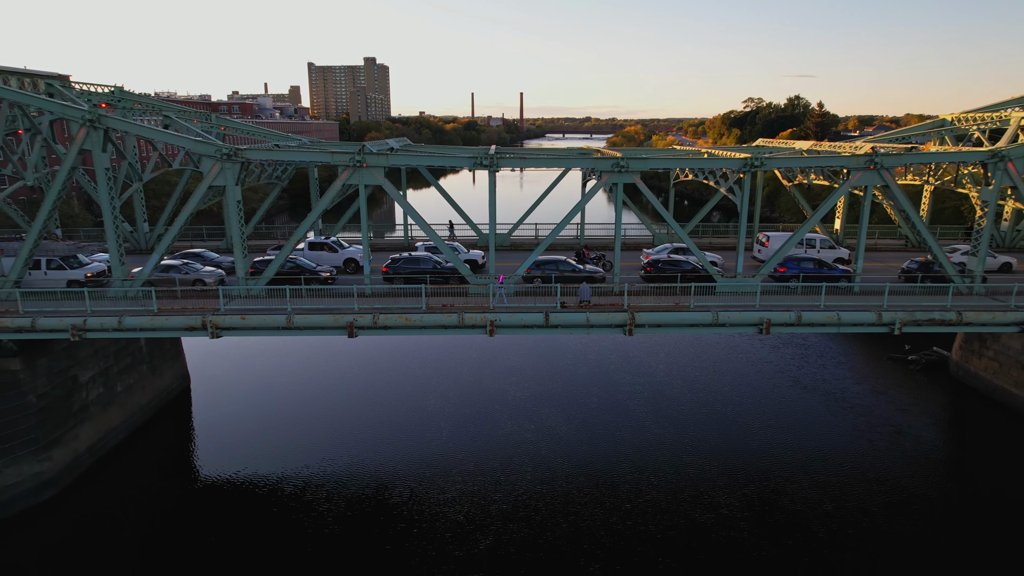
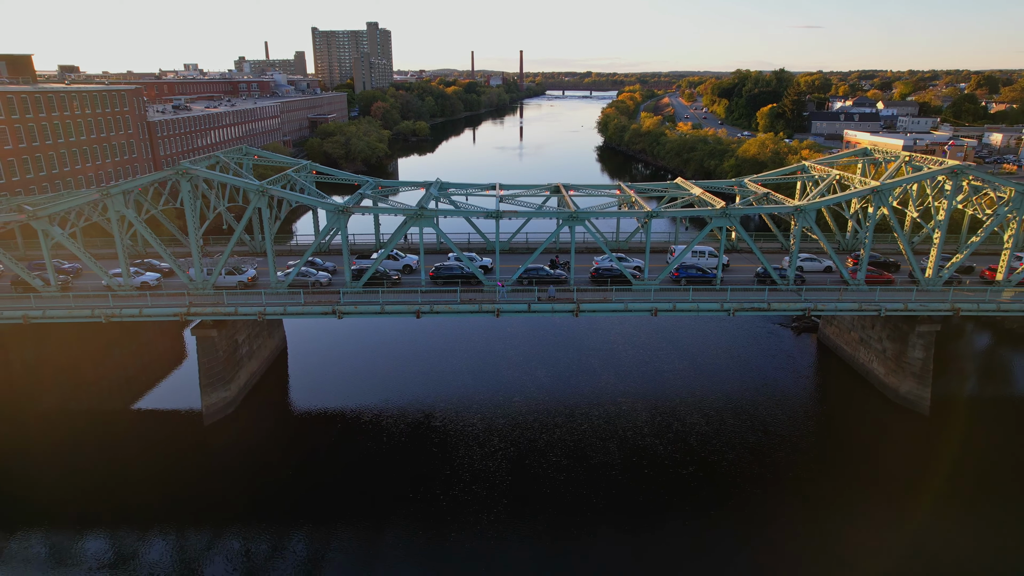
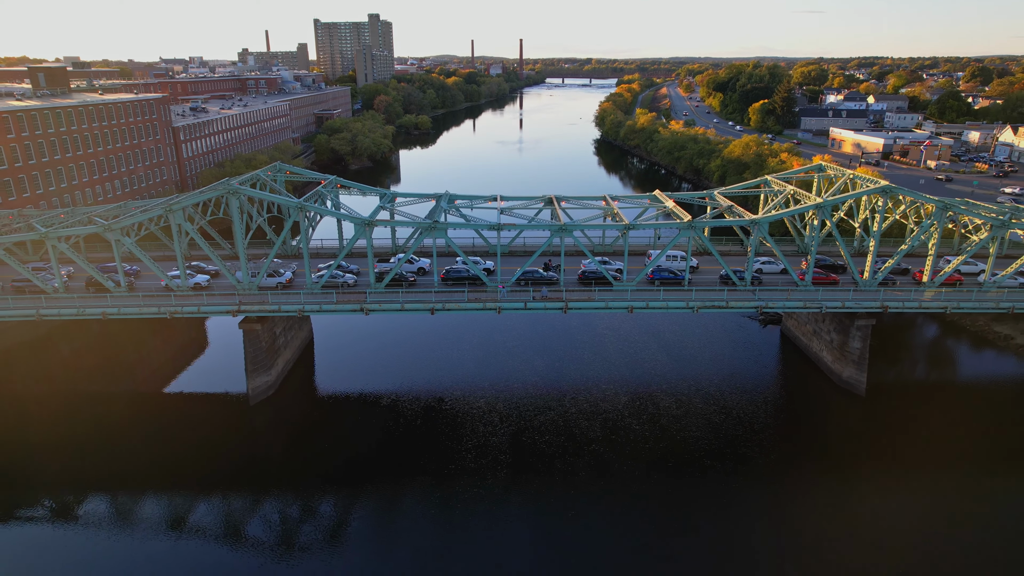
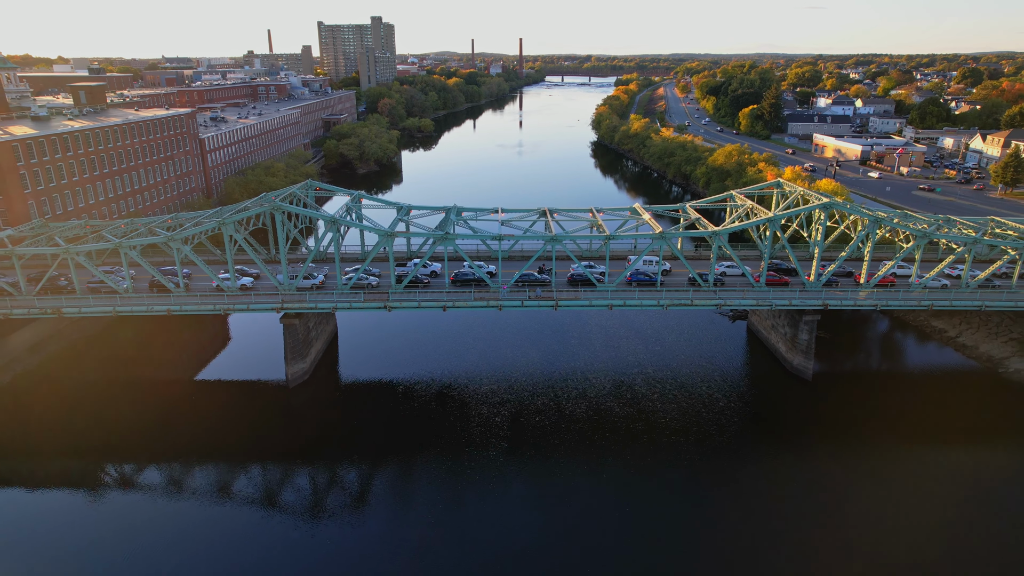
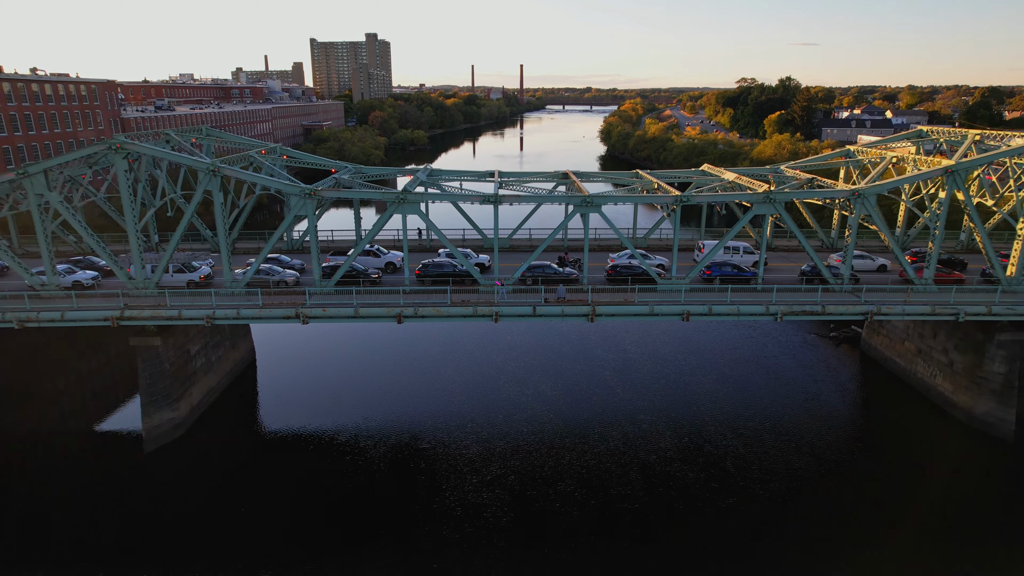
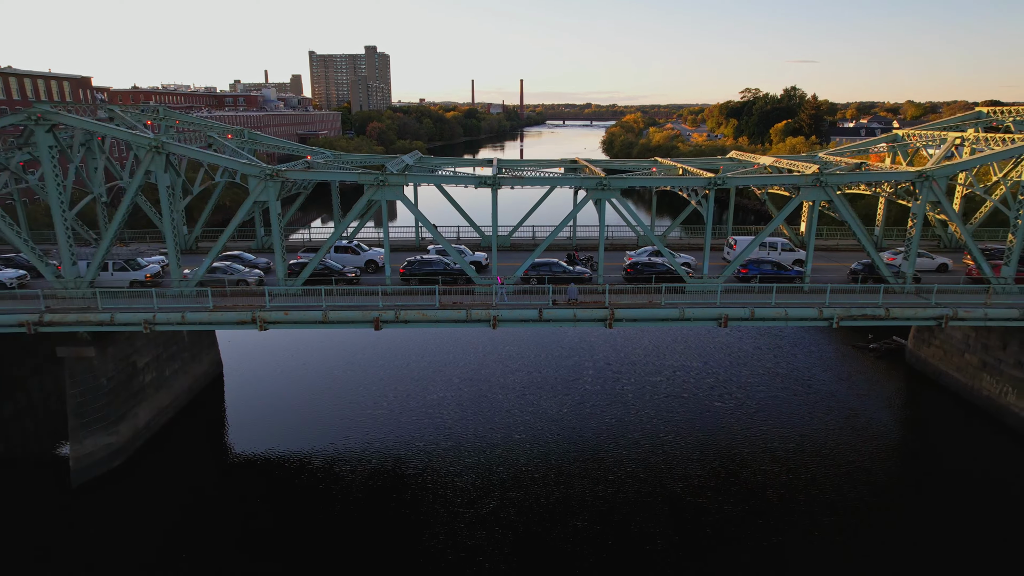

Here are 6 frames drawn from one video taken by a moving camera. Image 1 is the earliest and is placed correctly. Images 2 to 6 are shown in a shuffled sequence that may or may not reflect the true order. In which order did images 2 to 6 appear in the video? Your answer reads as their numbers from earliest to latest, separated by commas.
6, 5, 2, 3, 4
